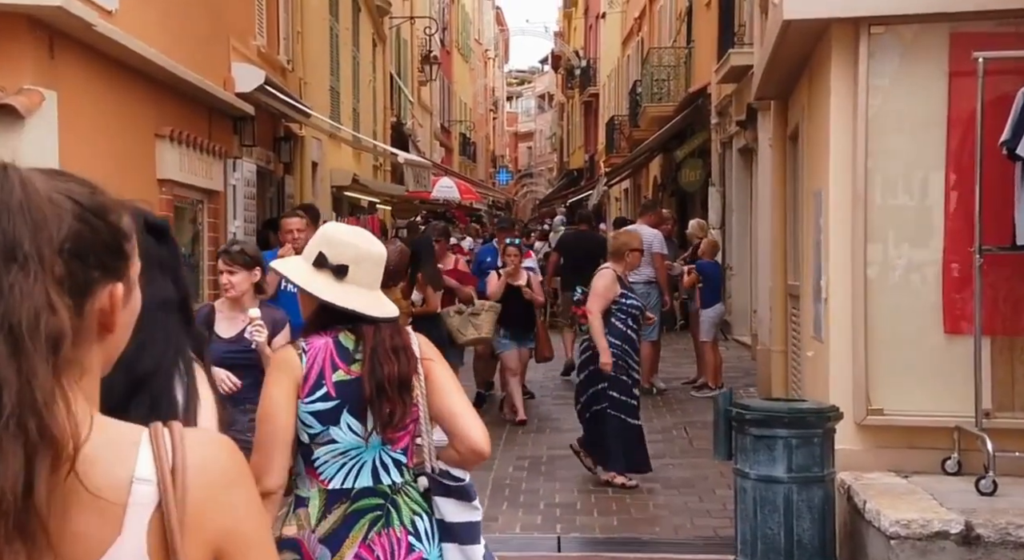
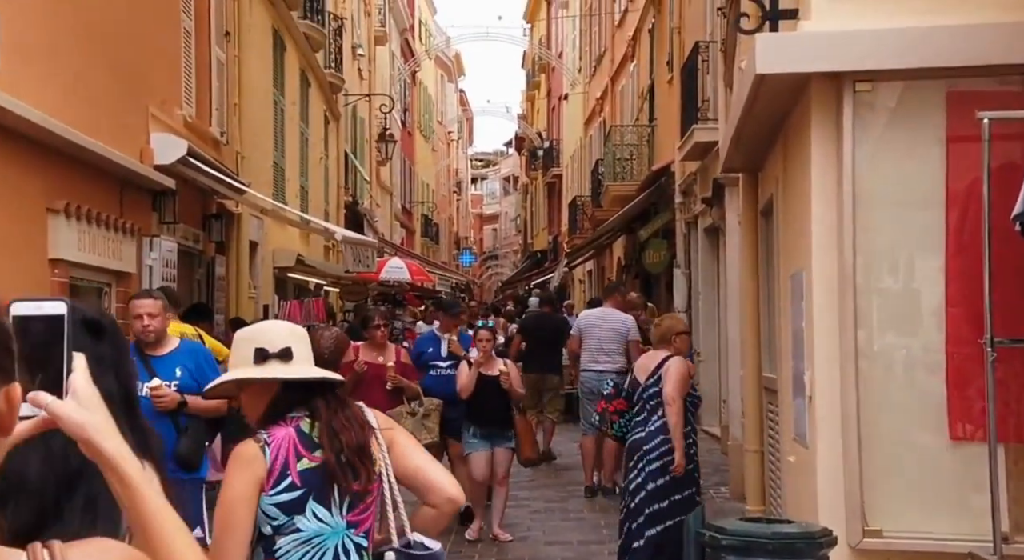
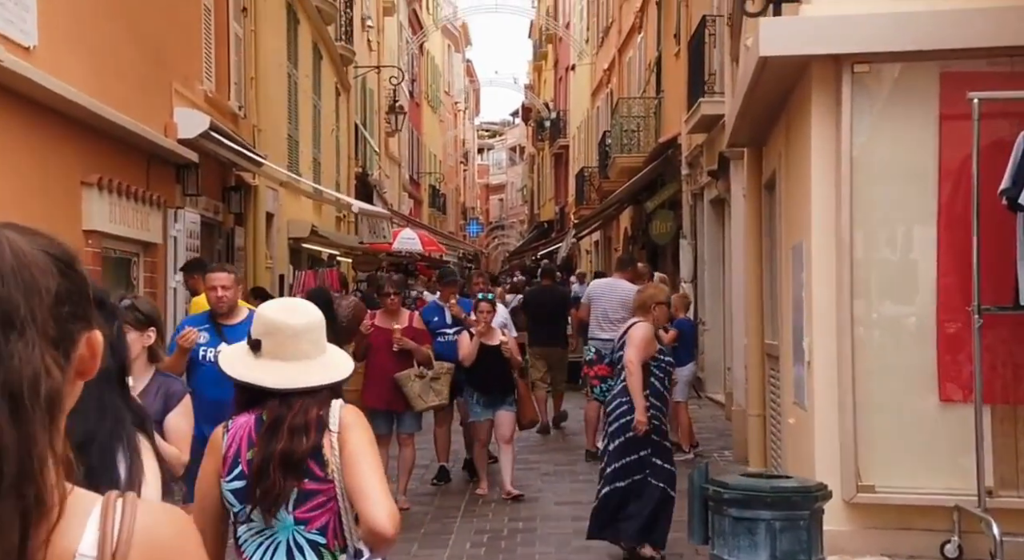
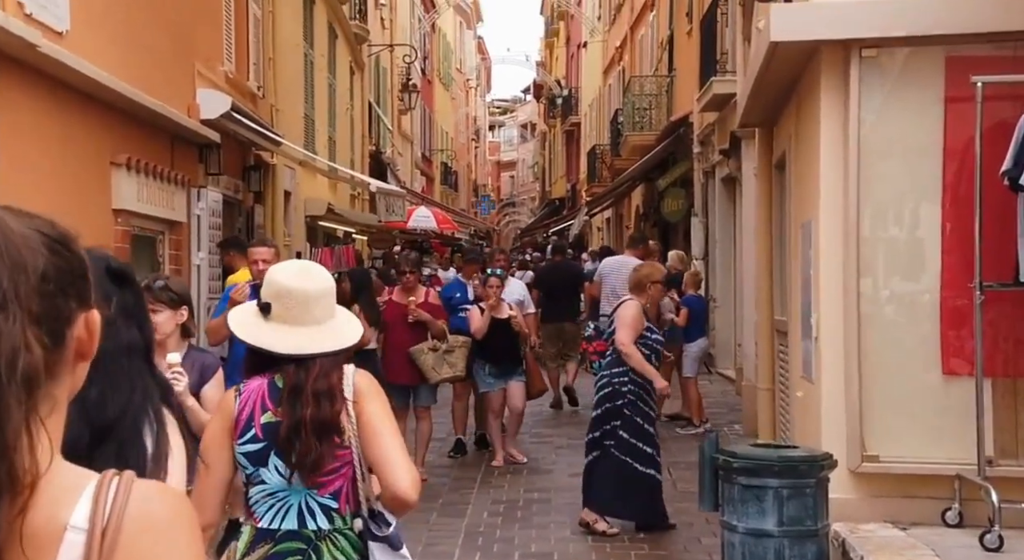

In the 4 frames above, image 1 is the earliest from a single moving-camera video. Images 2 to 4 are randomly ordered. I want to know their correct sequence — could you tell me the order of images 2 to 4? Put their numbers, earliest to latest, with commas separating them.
4, 3, 2
